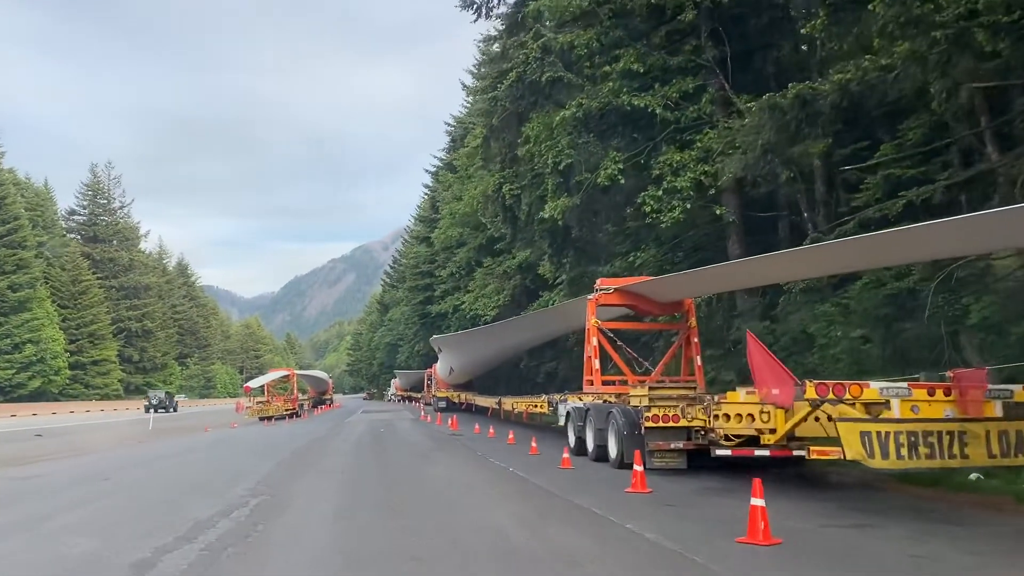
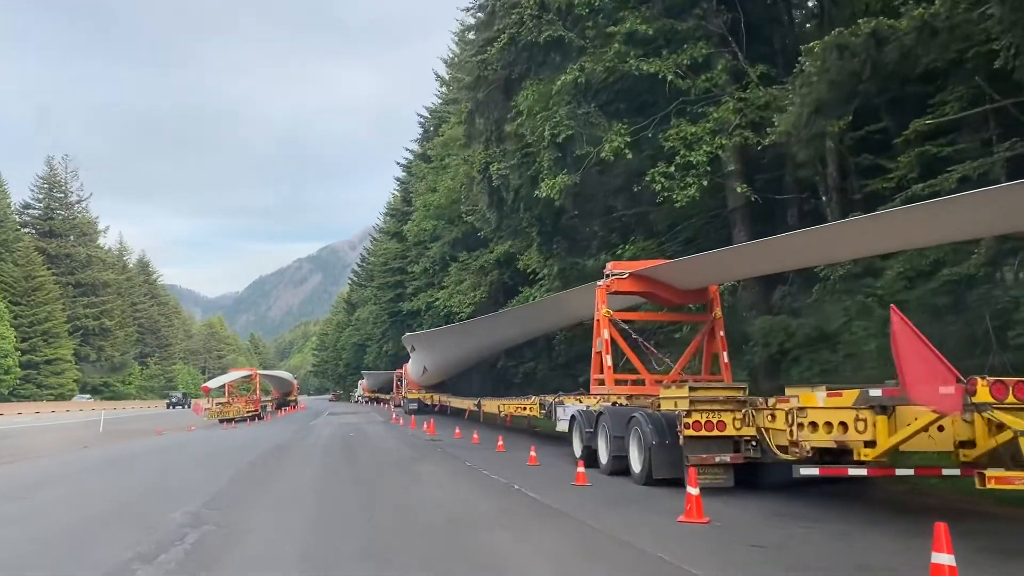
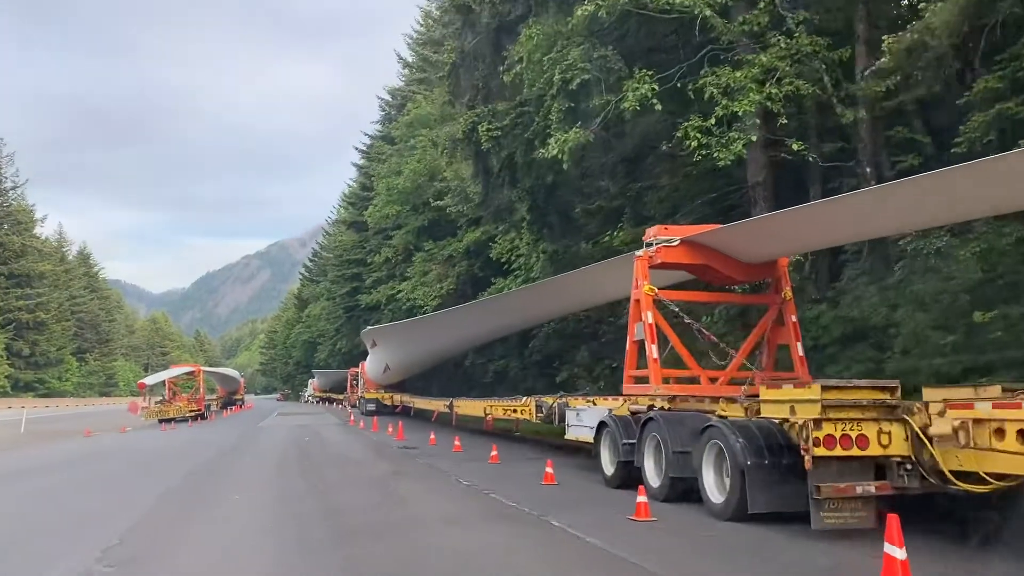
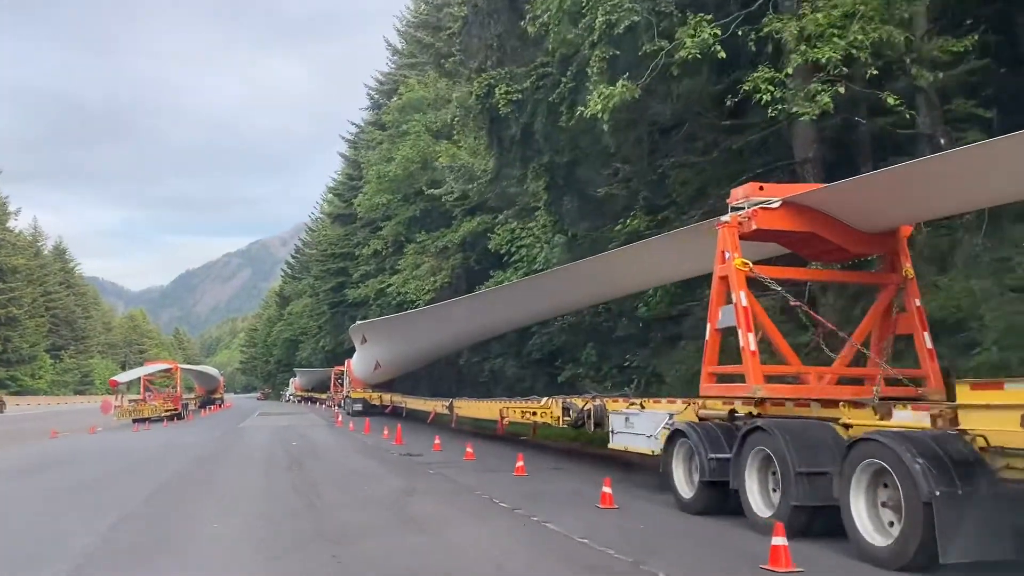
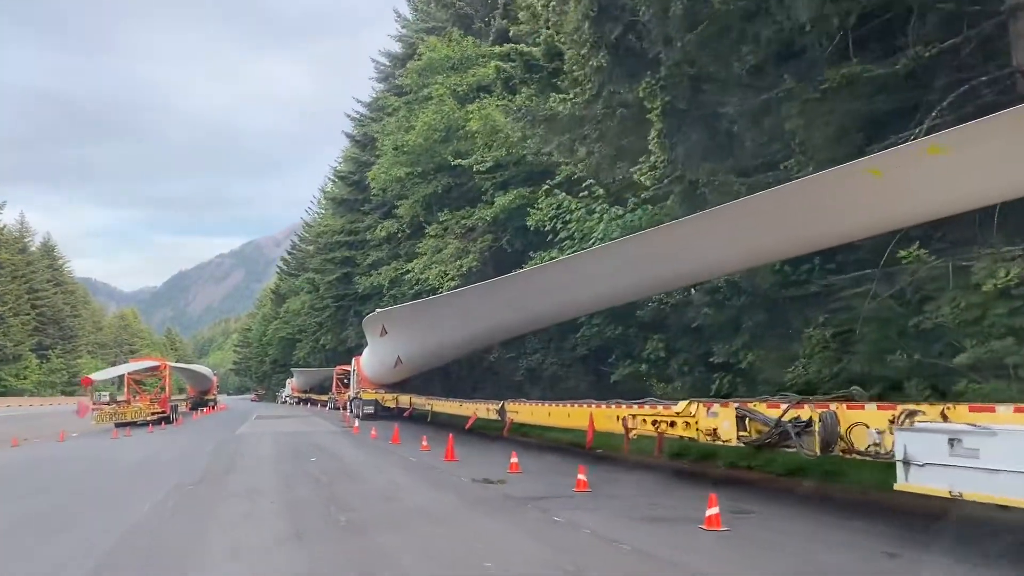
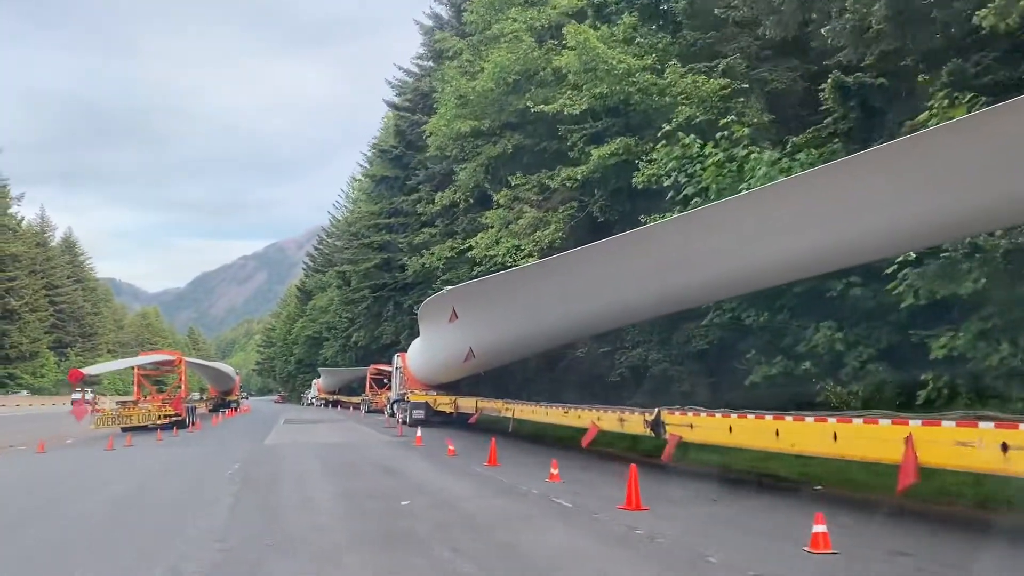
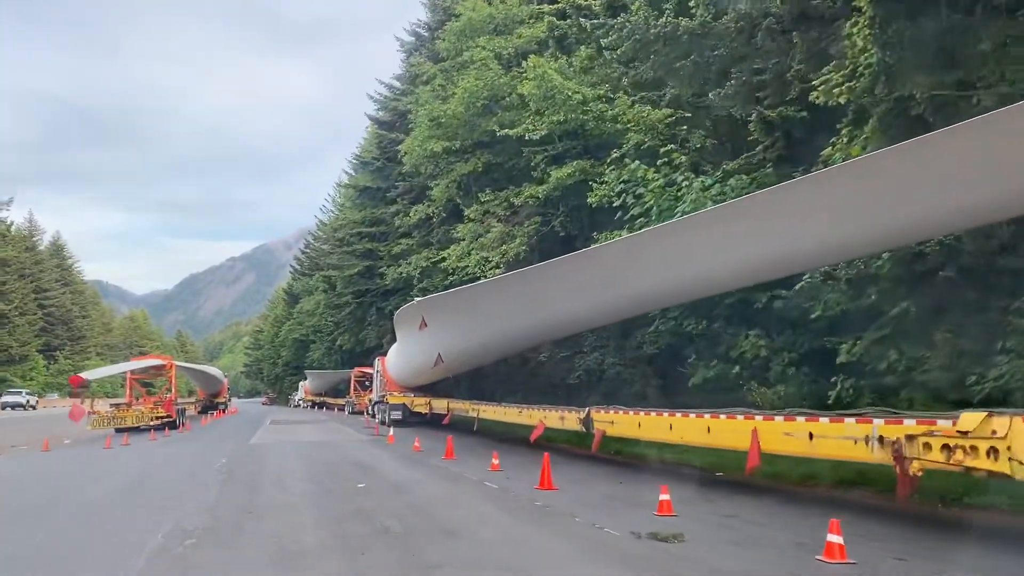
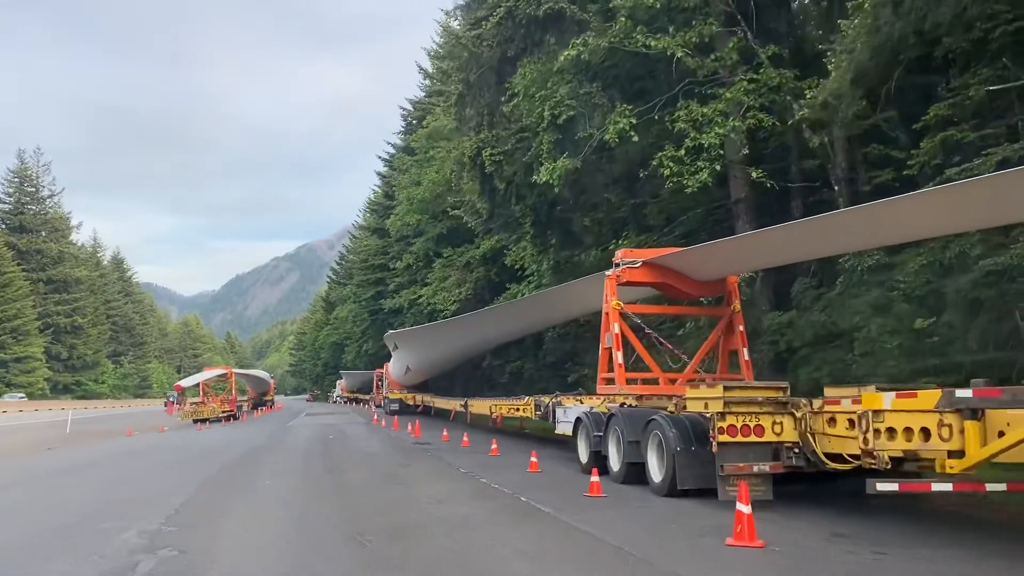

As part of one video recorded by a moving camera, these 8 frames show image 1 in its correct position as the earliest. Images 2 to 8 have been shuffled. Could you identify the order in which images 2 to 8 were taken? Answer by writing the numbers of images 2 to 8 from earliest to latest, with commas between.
2, 8, 3, 4, 5, 7, 6
